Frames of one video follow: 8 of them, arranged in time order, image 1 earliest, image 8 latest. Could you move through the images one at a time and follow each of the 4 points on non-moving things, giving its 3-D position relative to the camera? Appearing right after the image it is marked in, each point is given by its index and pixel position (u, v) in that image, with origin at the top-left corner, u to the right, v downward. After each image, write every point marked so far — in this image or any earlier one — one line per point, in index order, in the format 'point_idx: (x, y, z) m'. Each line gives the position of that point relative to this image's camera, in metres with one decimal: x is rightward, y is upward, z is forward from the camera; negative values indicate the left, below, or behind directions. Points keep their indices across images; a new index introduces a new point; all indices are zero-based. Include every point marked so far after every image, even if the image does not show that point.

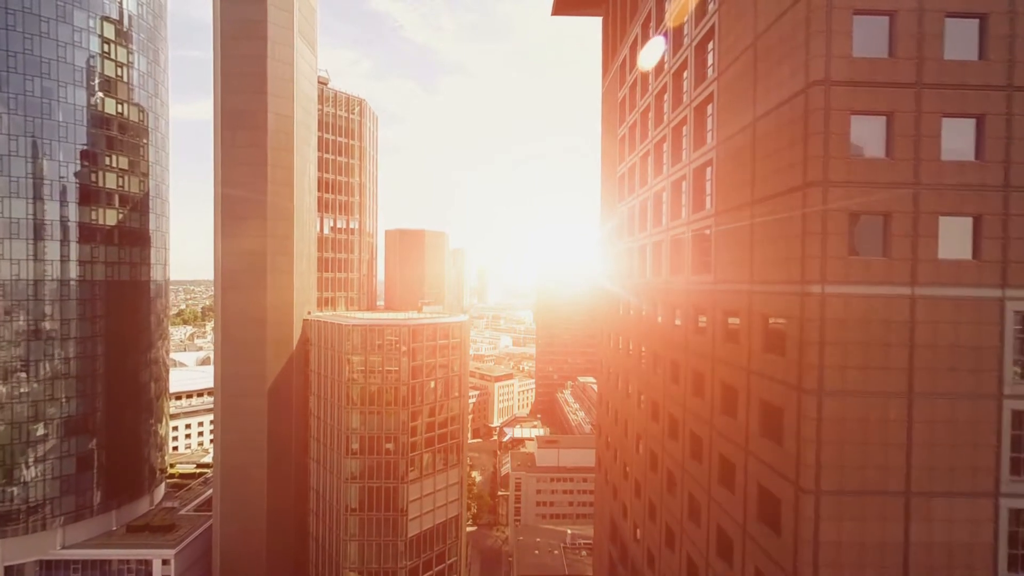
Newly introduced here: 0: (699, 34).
0: (+4.8, +6.5, +16.9) m
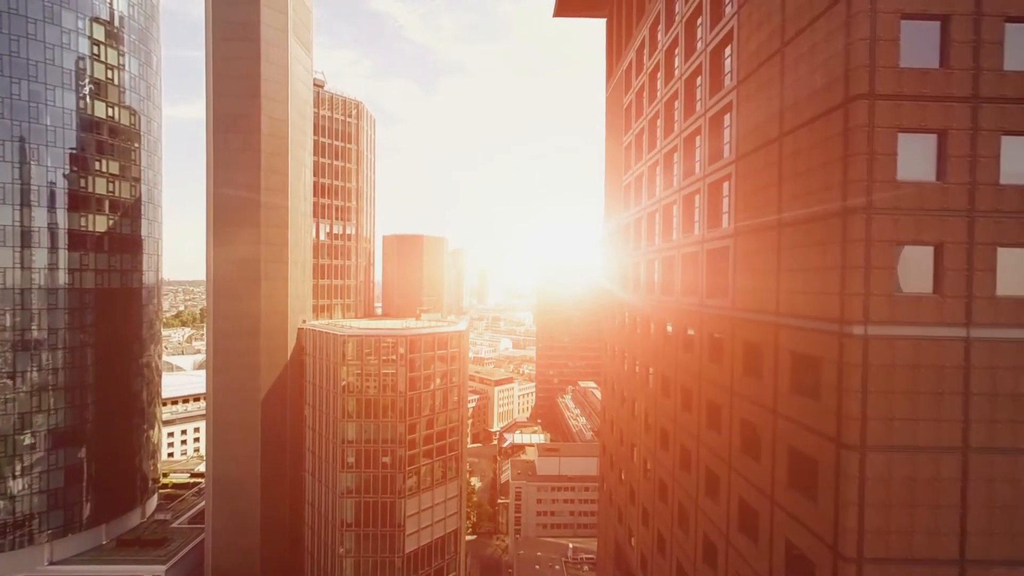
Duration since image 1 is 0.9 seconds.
0: (+4.9, +6.0, +15.7) m
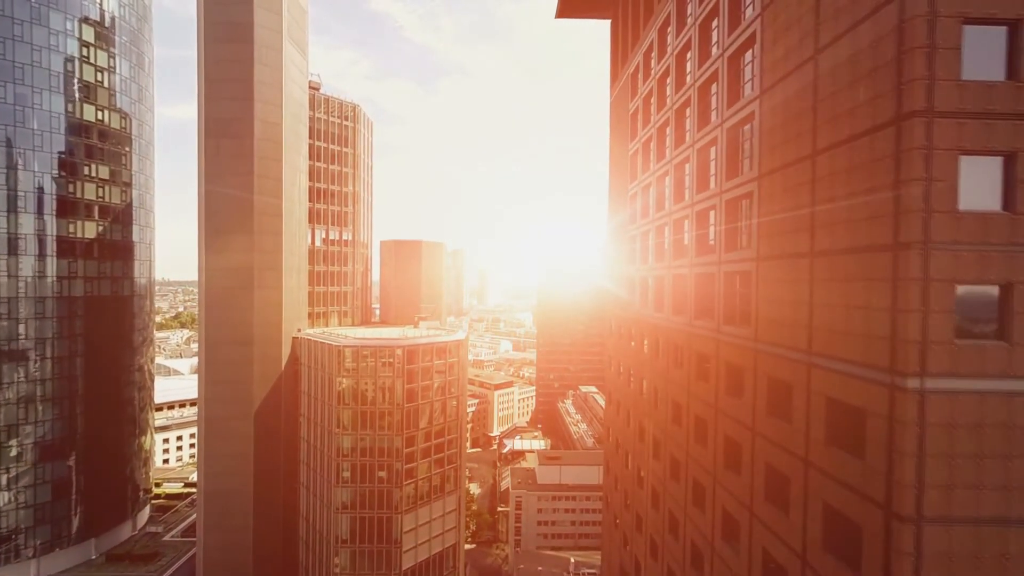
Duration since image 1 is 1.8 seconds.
0: (+4.9, +5.4, +14.5) m
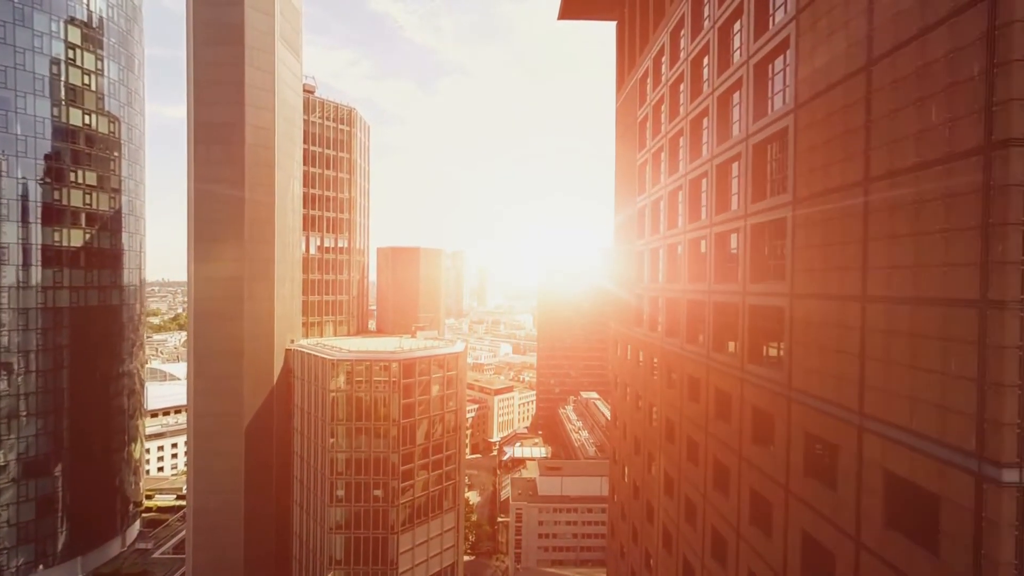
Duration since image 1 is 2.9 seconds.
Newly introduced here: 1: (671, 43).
0: (+4.9, +4.7, +13.0) m
1: (+4.8, +7.4, +19.8) m
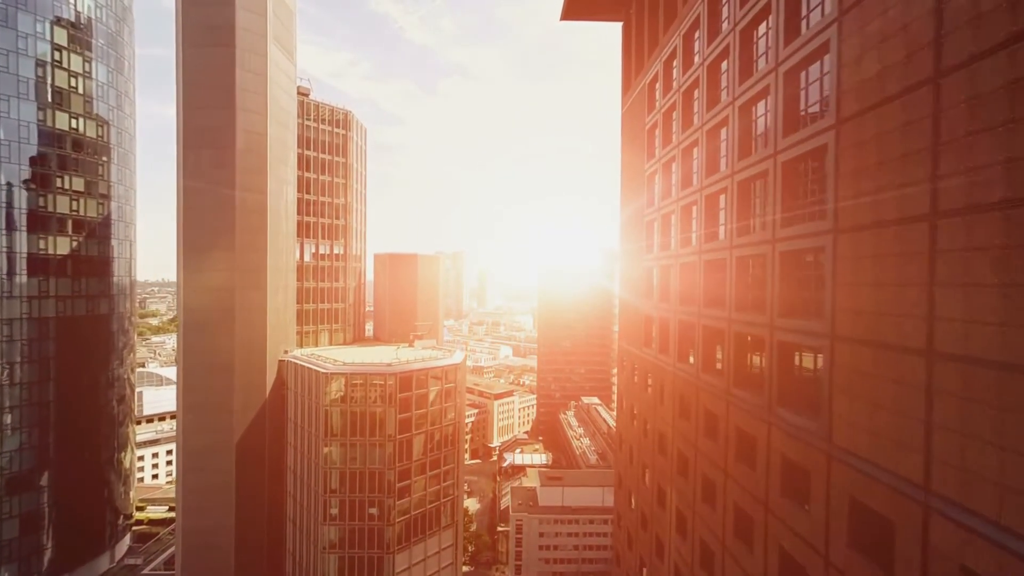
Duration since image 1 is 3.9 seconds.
0: (+4.9, +4.1, +11.6) m
1: (+4.9, +6.8, +18.5) m
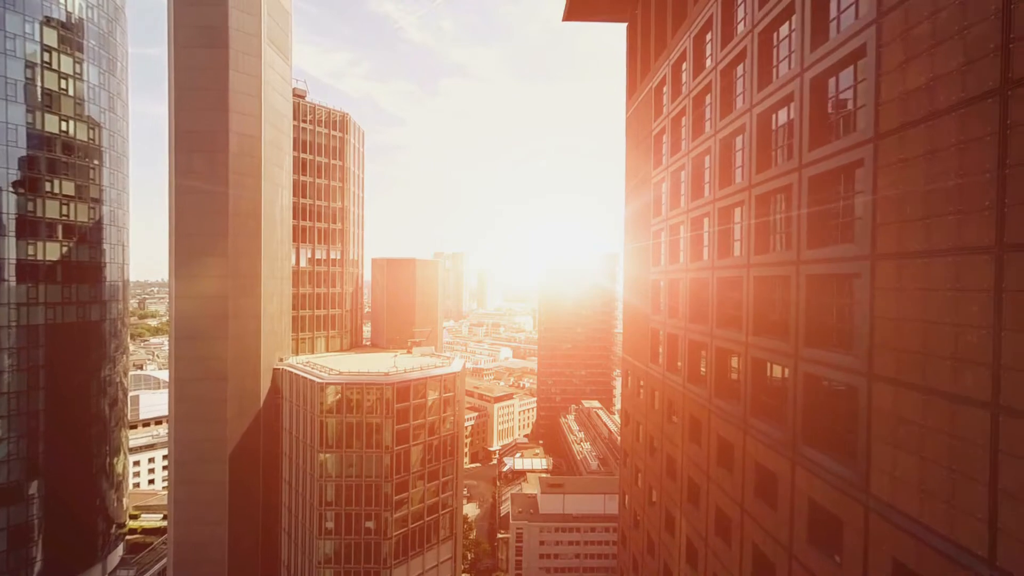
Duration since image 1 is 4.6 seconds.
0: (+4.9, +3.7, +10.6) m
1: (+4.9, +6.4, +17.5) m
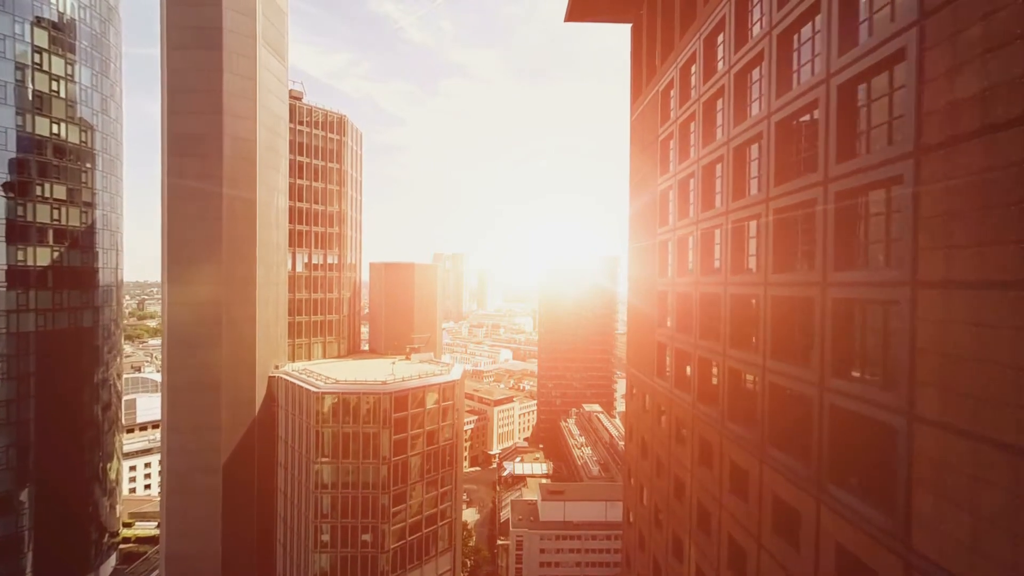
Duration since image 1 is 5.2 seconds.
0: (+5.0, +3.3, +9.7) m
1: (+4.9, +6.0, +16.6) m
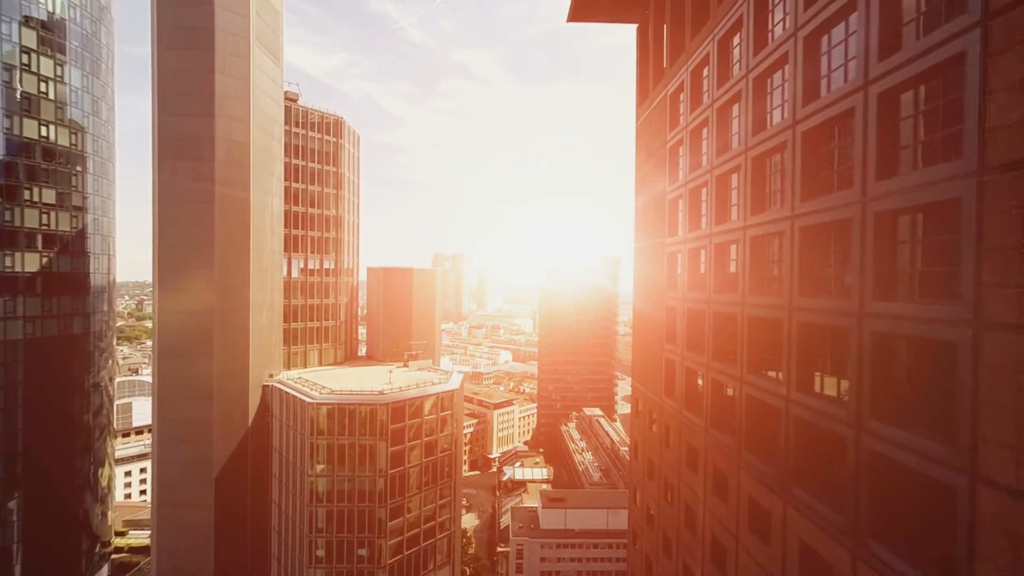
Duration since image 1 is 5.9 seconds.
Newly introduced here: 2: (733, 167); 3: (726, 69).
0: (+5.0, +2.9, +8.7) m
1: (+4.9, +5.6, +15.6) m
2: (+5.0, +2.7, +14.7) m
3: (+5.0, +5.1, +15.4) m
